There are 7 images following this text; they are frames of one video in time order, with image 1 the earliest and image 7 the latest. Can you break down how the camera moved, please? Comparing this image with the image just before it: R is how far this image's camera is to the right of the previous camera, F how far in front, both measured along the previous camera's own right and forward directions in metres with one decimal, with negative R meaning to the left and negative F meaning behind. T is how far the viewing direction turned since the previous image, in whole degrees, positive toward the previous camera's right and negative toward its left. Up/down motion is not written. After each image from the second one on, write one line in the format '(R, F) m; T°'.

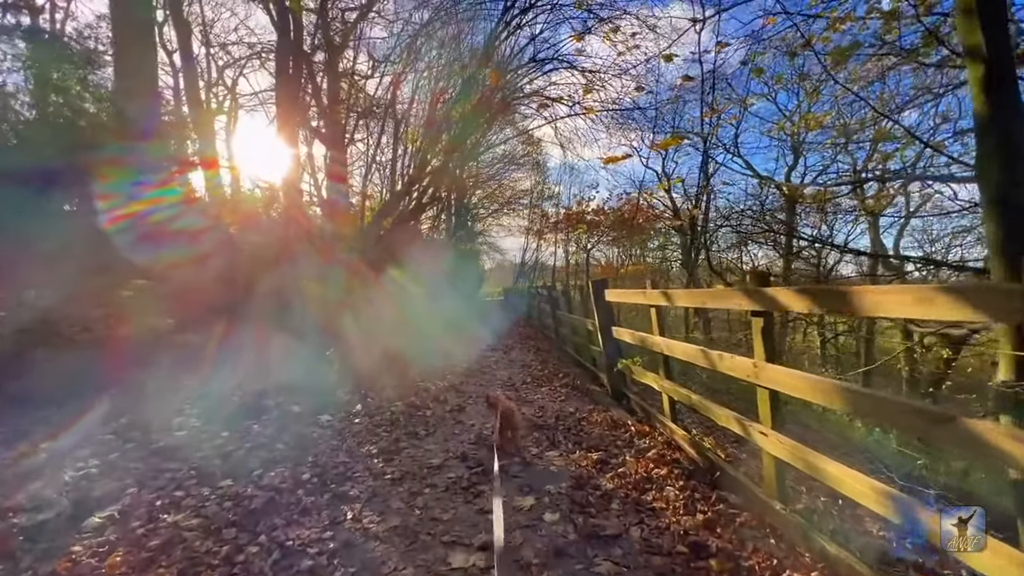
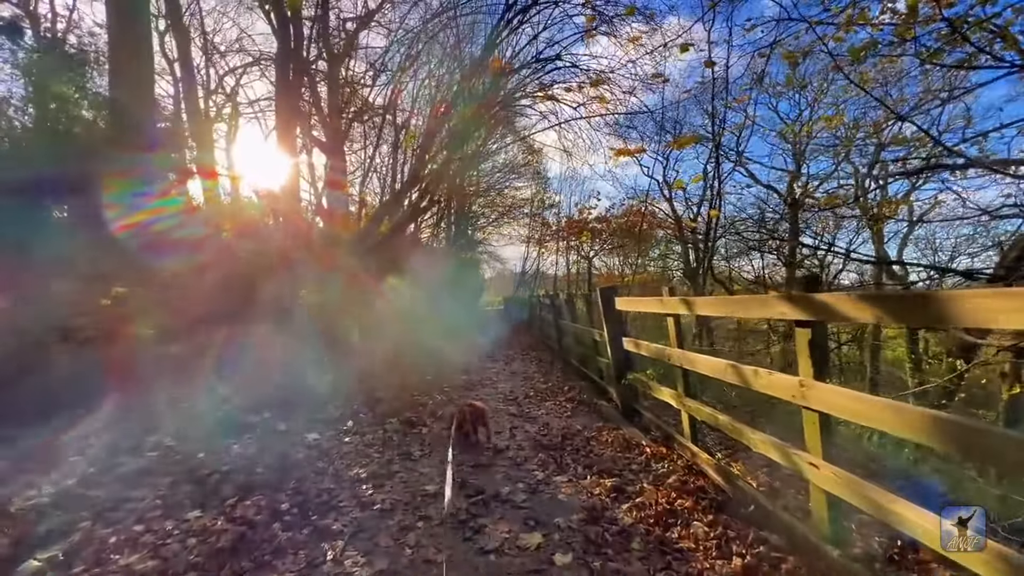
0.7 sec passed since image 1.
(0.0, +0.4) m; 0°
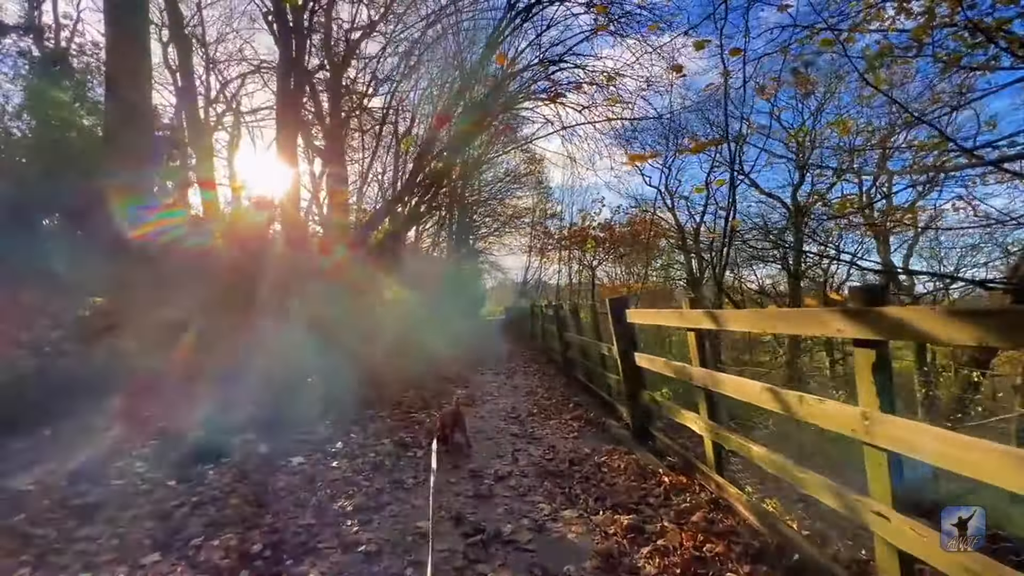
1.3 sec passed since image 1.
(0.0, +0.4) m; 0°
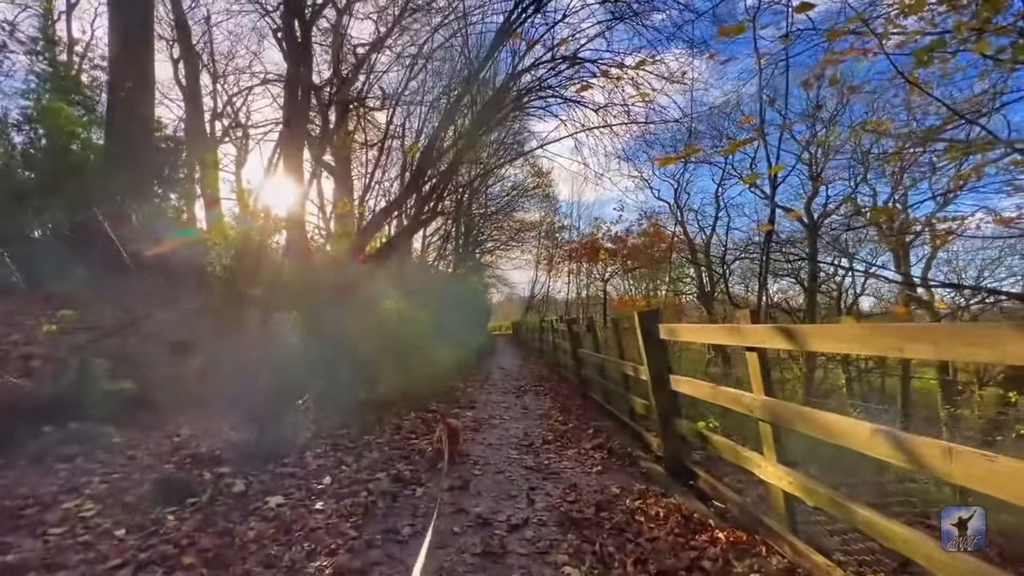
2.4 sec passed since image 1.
(-0.1, +0.6) m; -1°
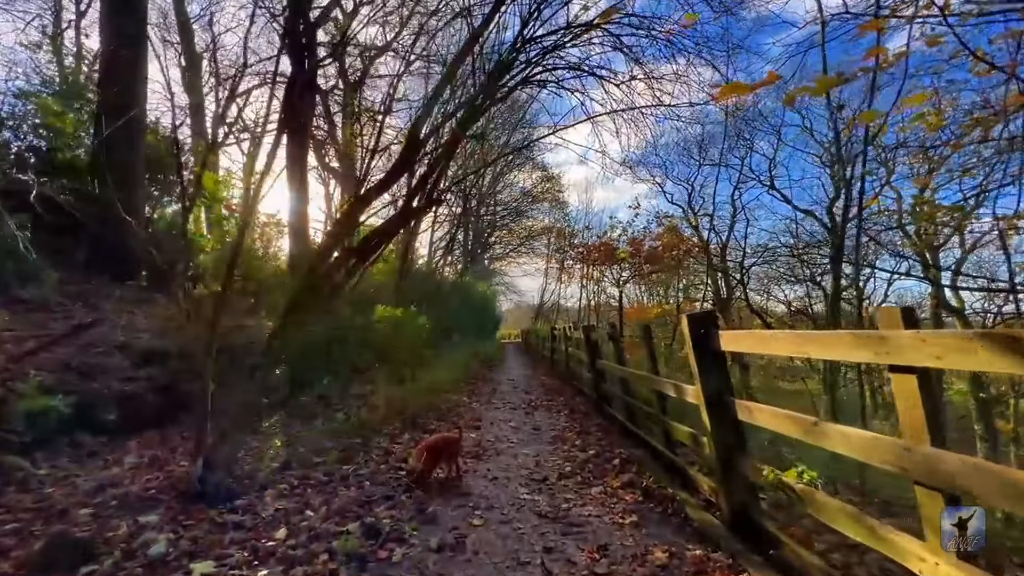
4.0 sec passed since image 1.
(0.0, +1.0) m; -1°
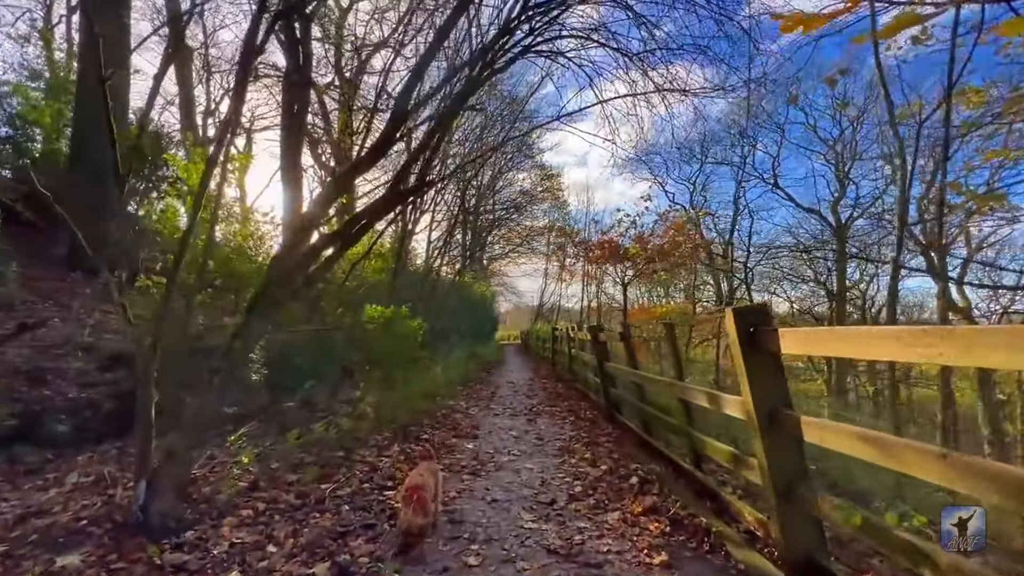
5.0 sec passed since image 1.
(0.0, +0.6) m; 0°
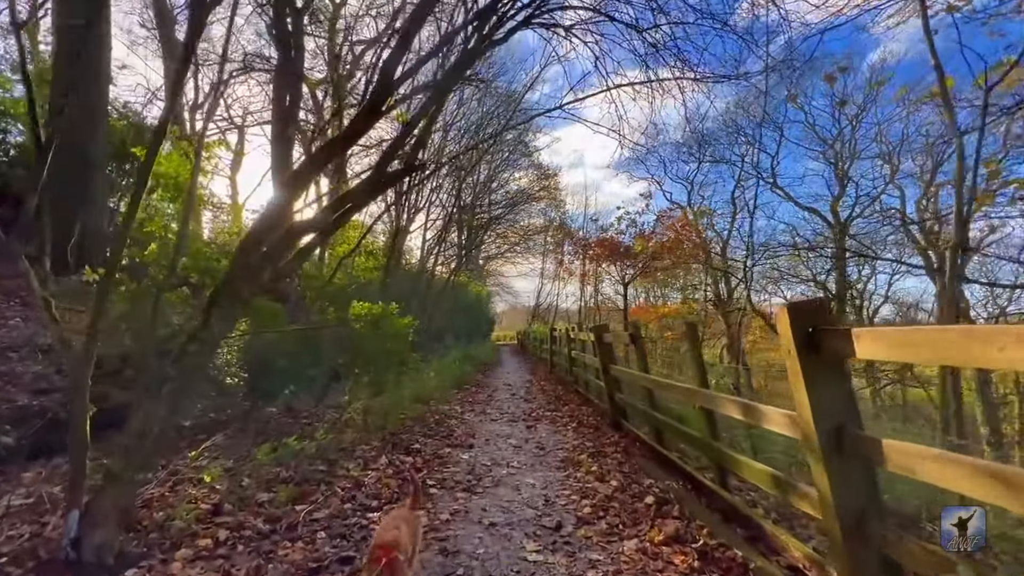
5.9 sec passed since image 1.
(0.0, +0.5) m; 0°
